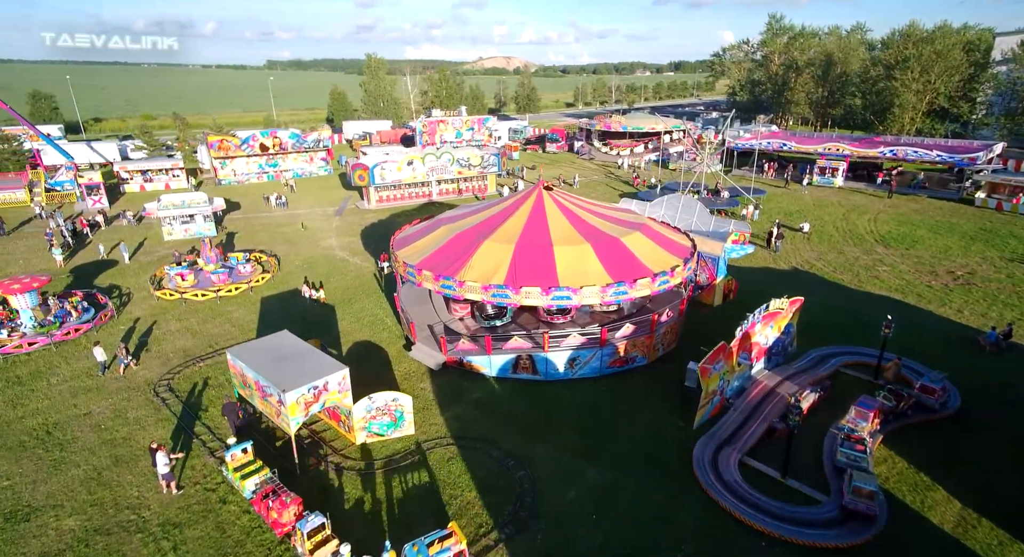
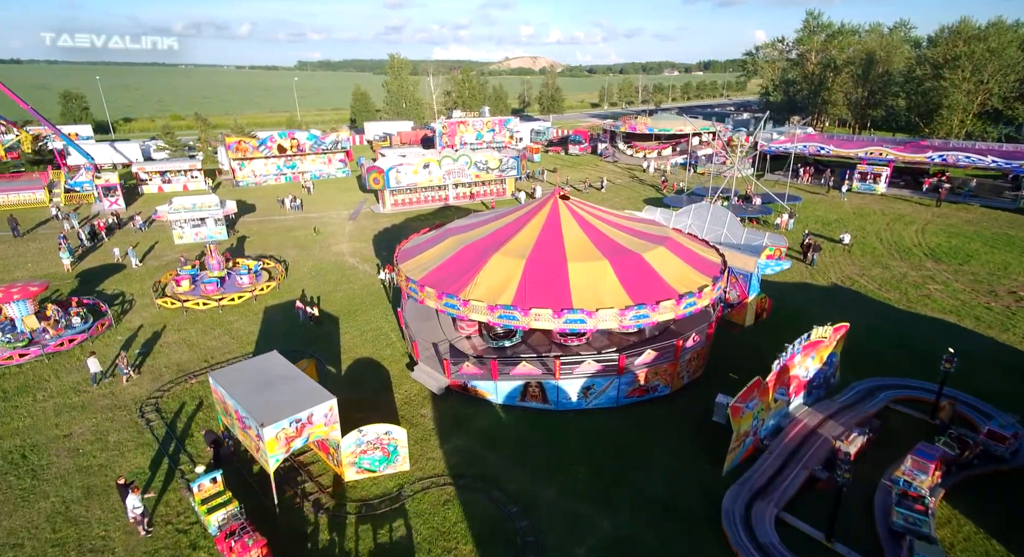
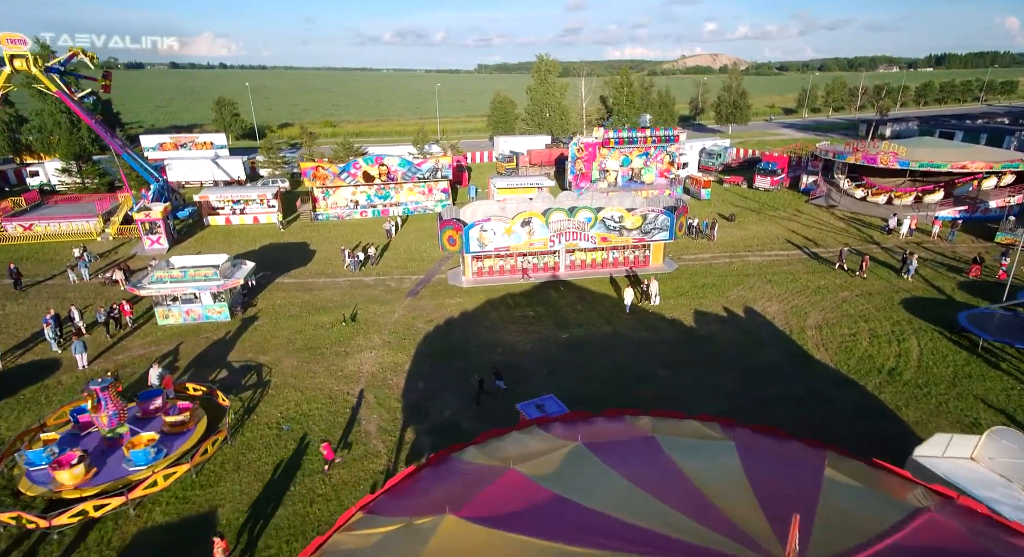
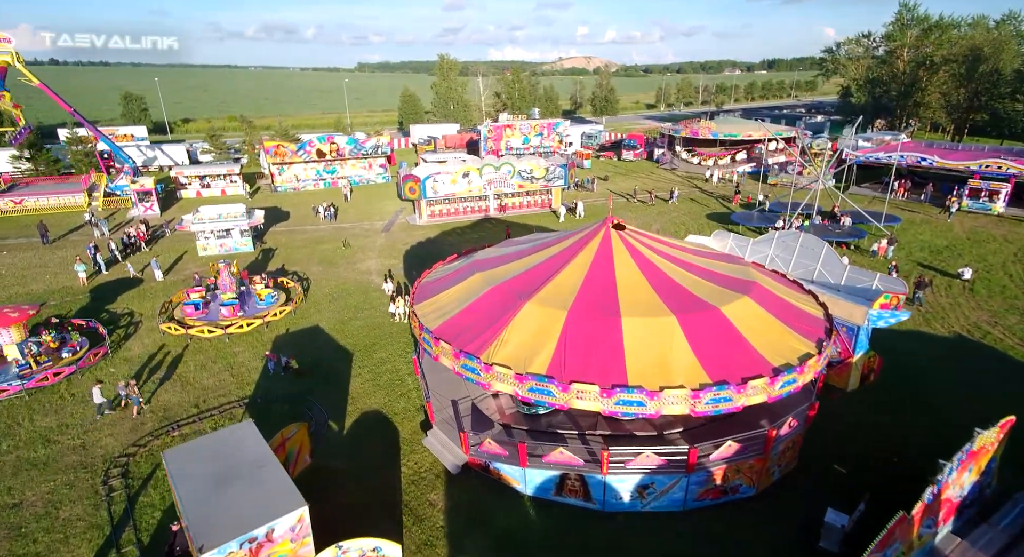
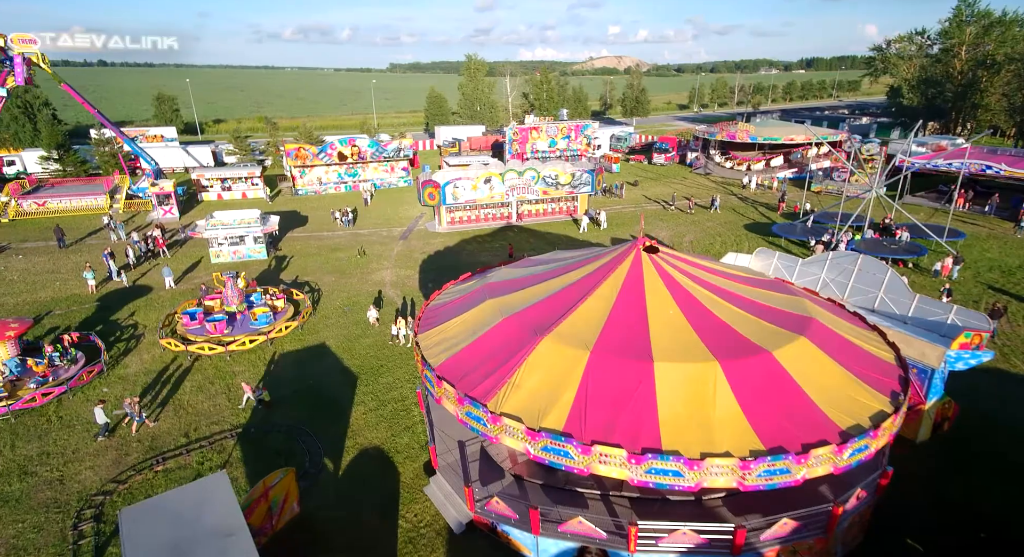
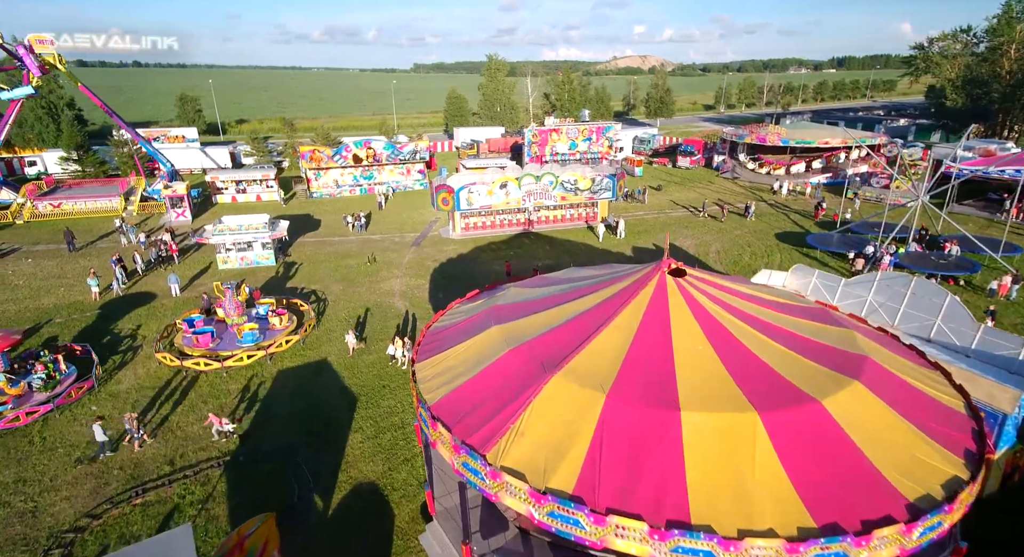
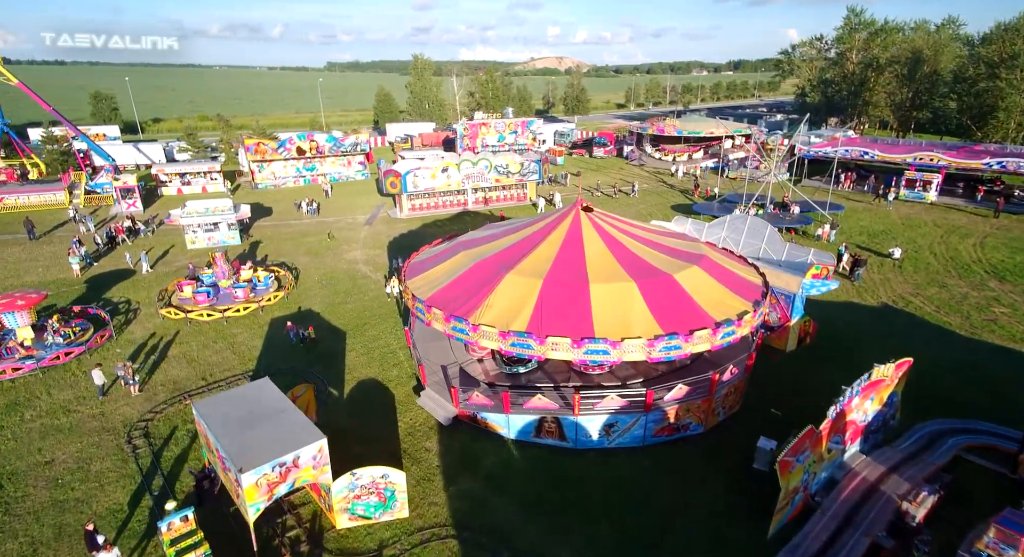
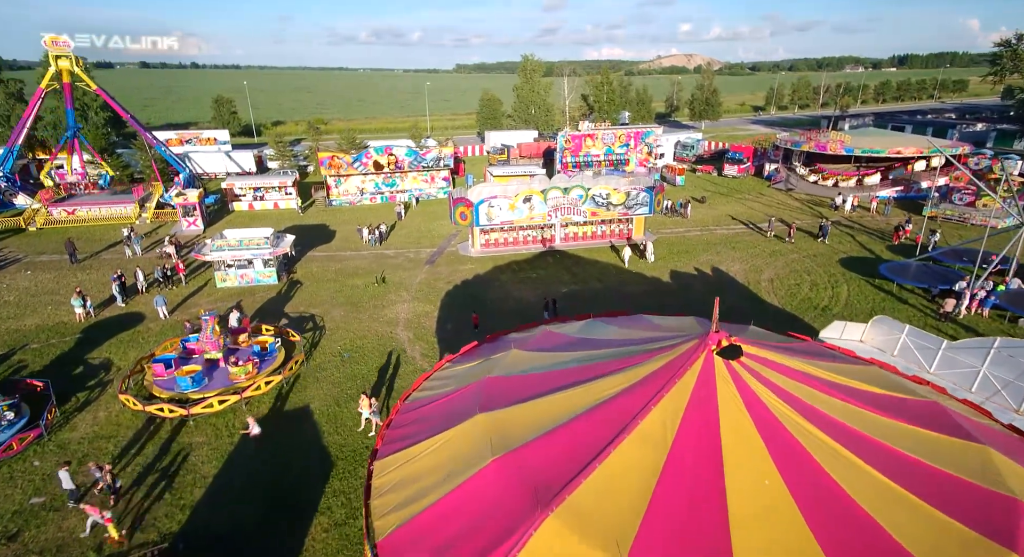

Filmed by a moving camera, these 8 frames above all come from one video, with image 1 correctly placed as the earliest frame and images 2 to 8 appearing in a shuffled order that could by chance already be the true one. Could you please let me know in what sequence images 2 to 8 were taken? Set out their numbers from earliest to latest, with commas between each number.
2, 7, 4, 5, 6, 8, 3
